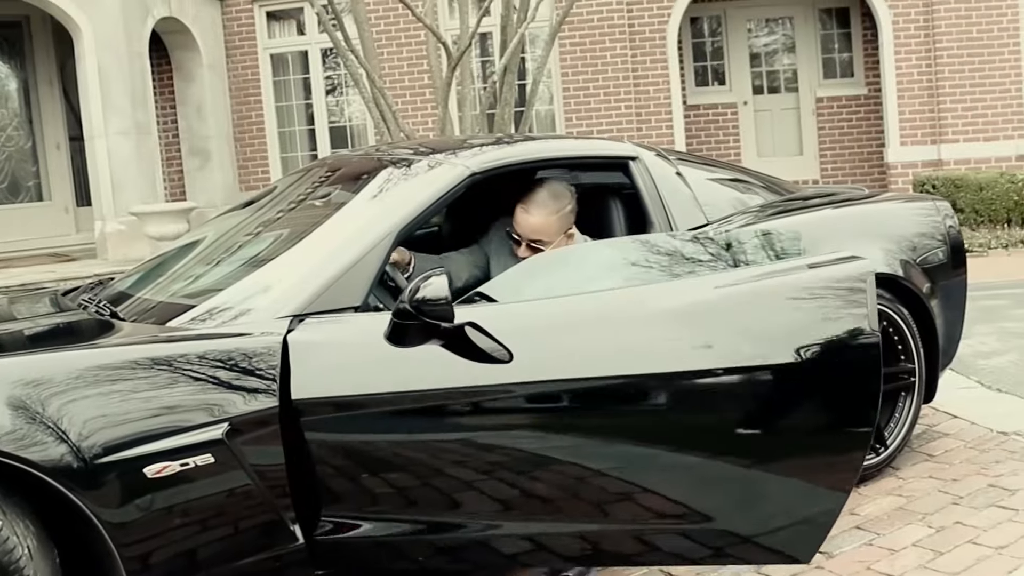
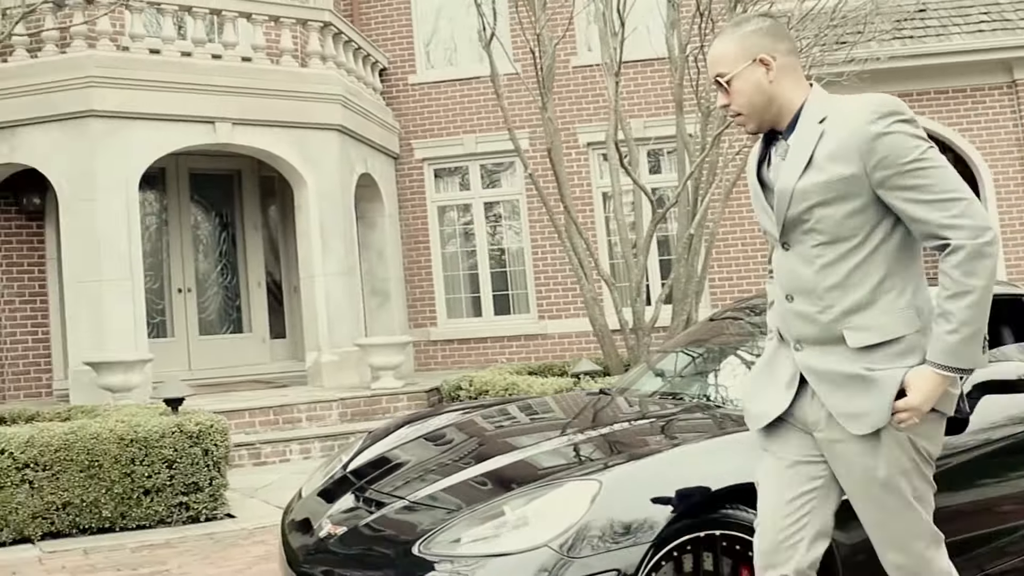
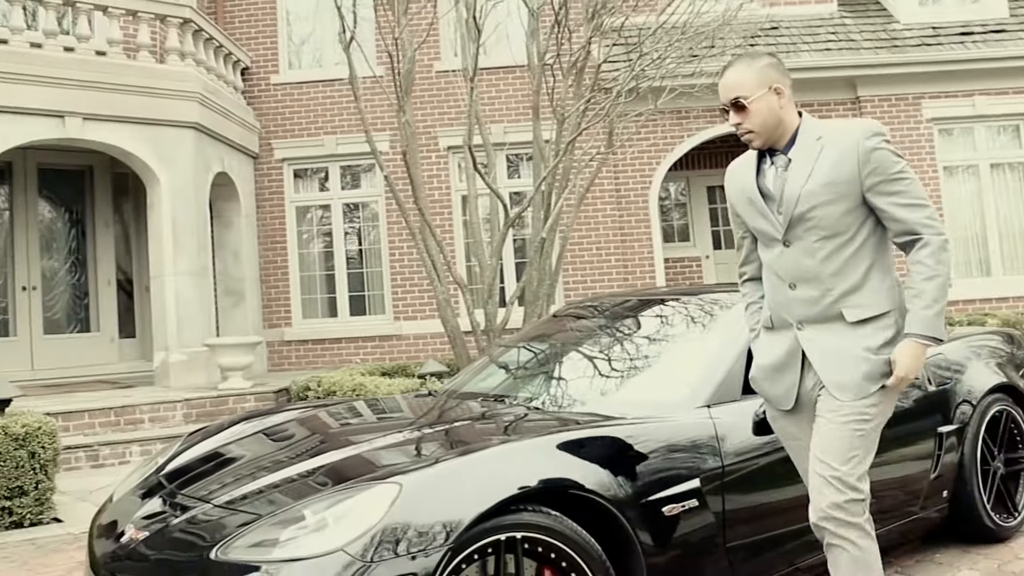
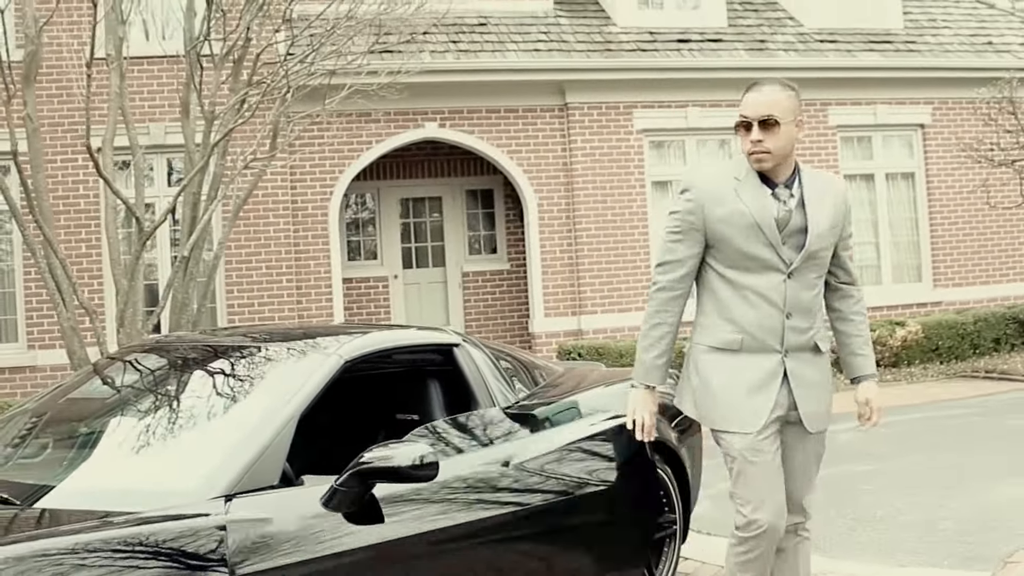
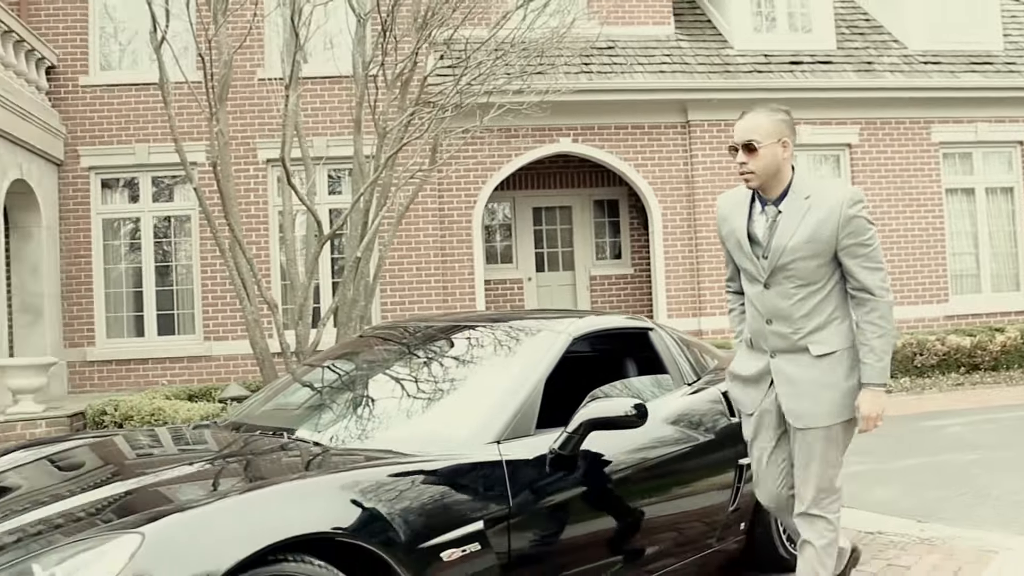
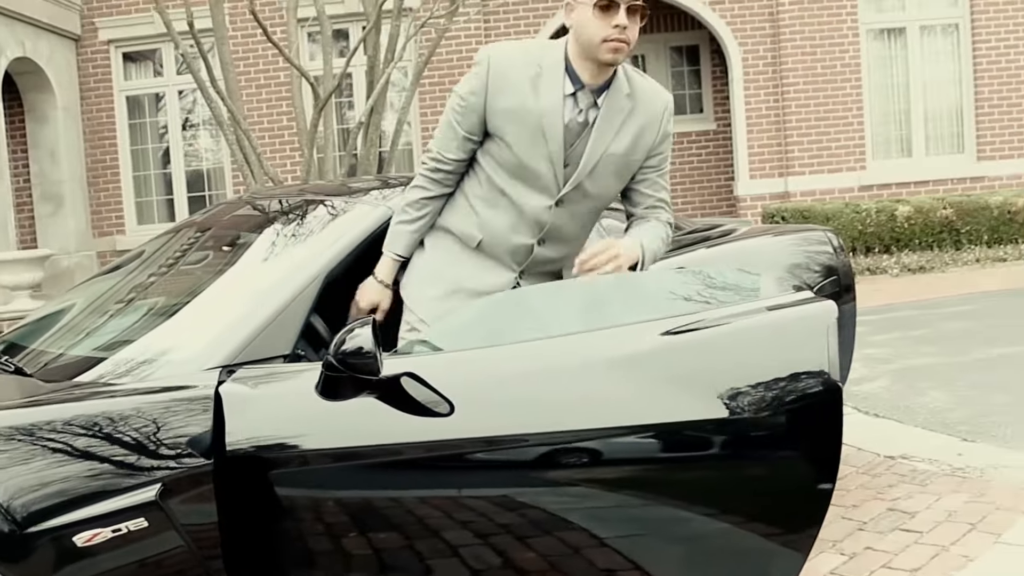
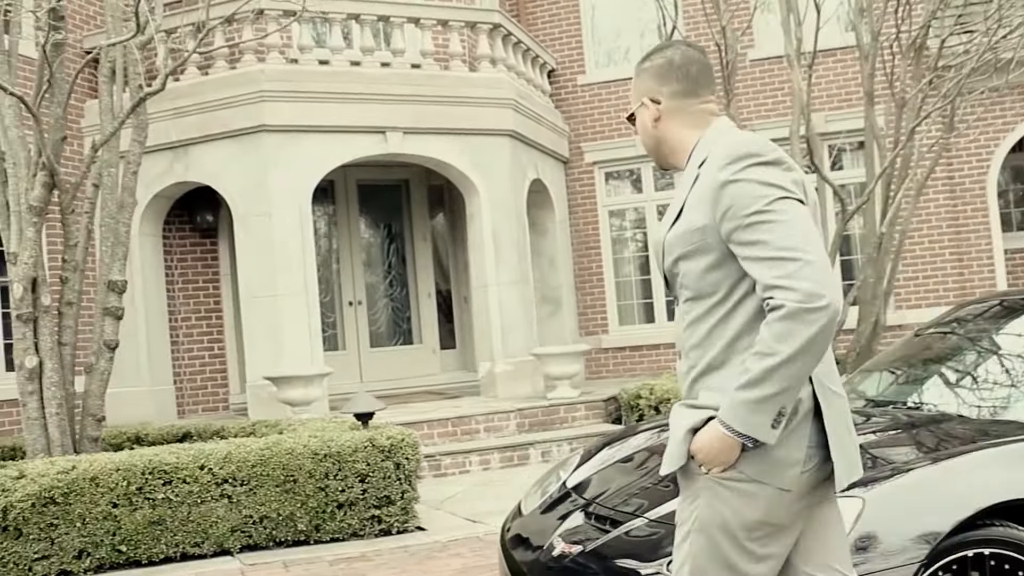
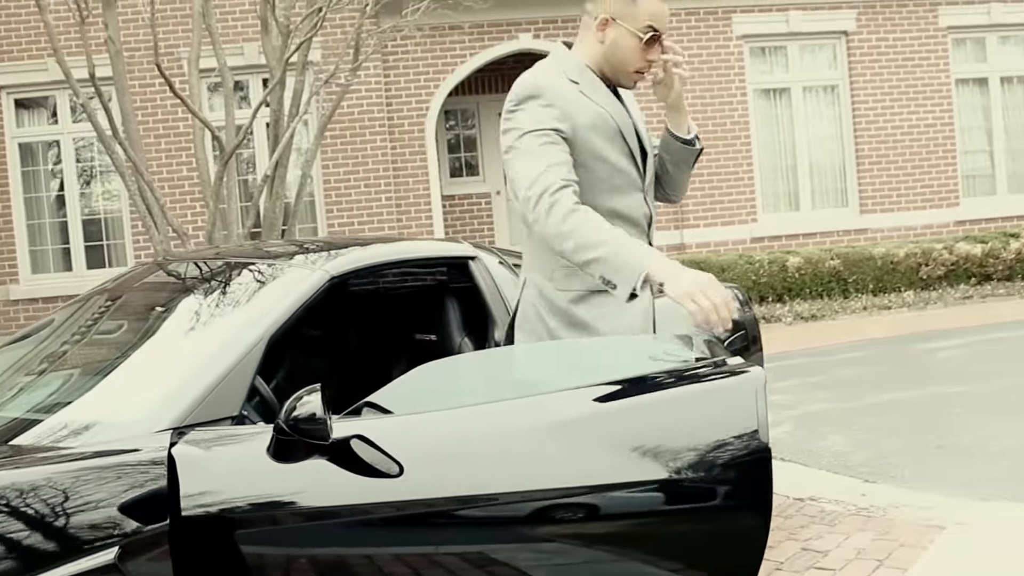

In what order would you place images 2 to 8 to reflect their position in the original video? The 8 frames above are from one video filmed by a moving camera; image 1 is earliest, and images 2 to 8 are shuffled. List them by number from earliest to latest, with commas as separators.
6, 8, 4, 5, 3, 2, 7
